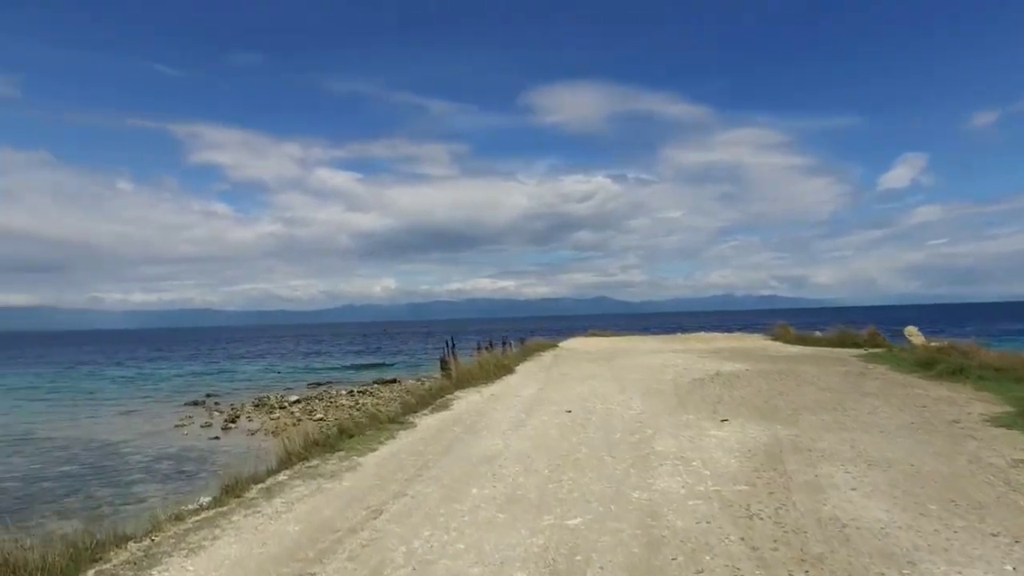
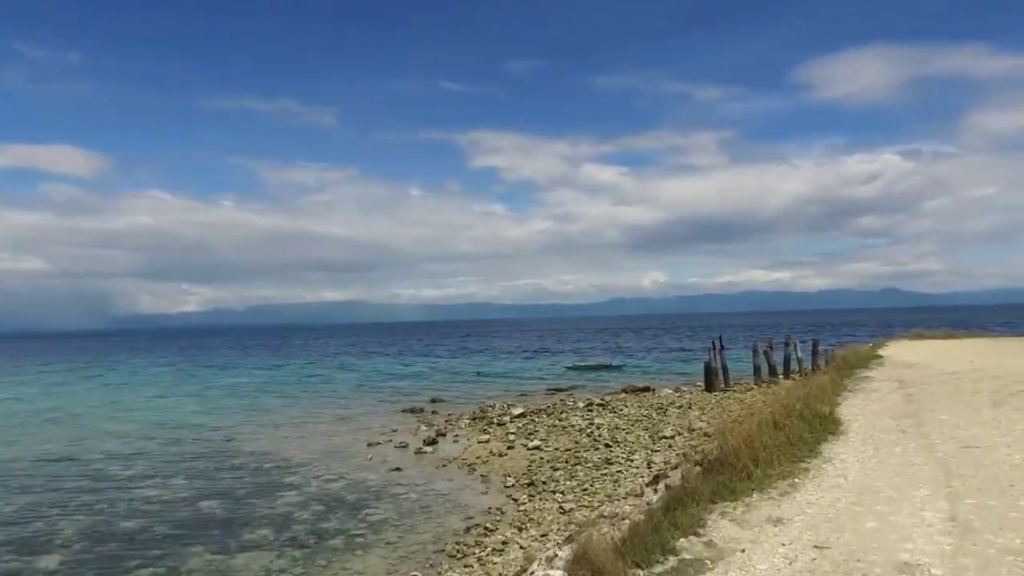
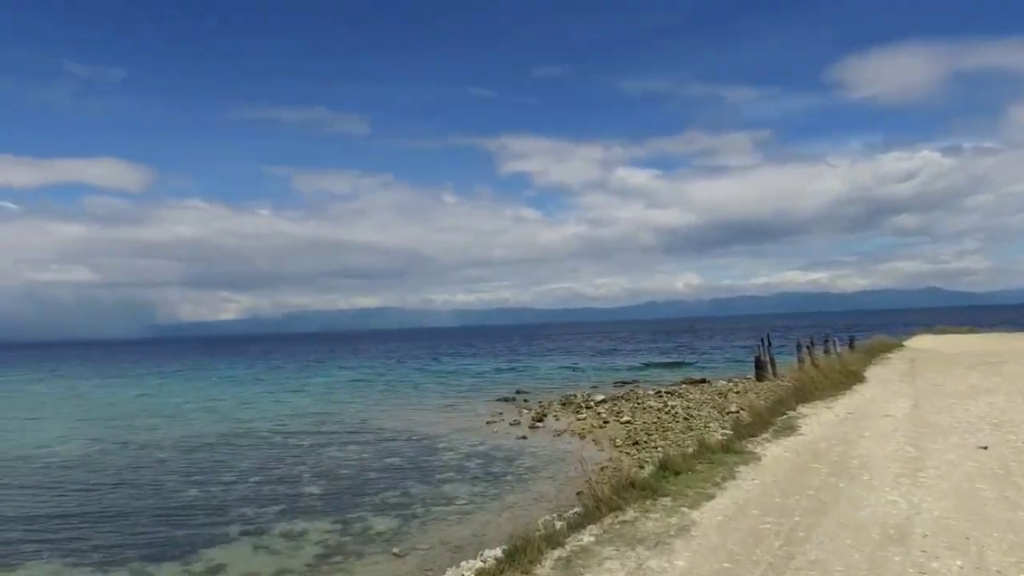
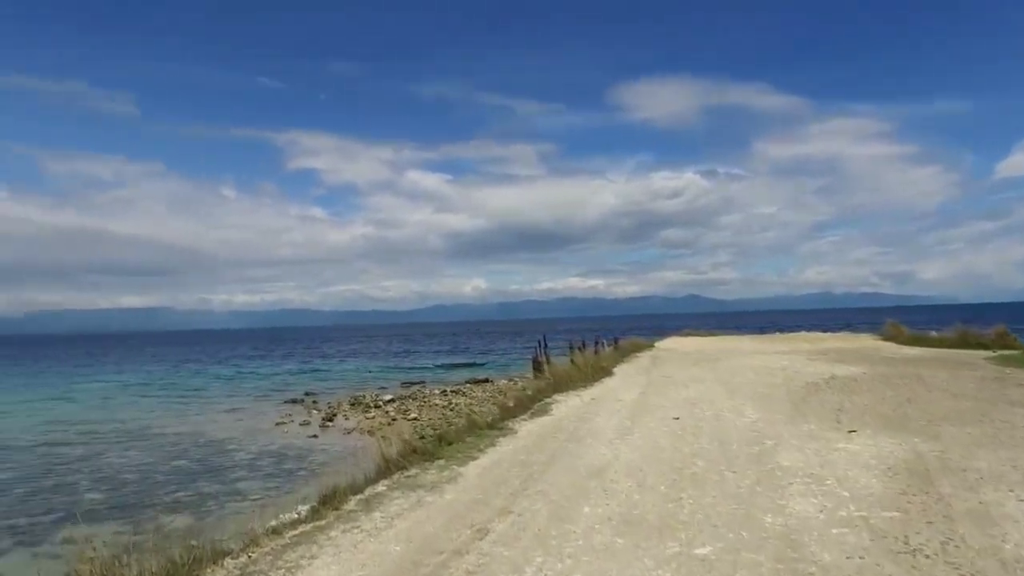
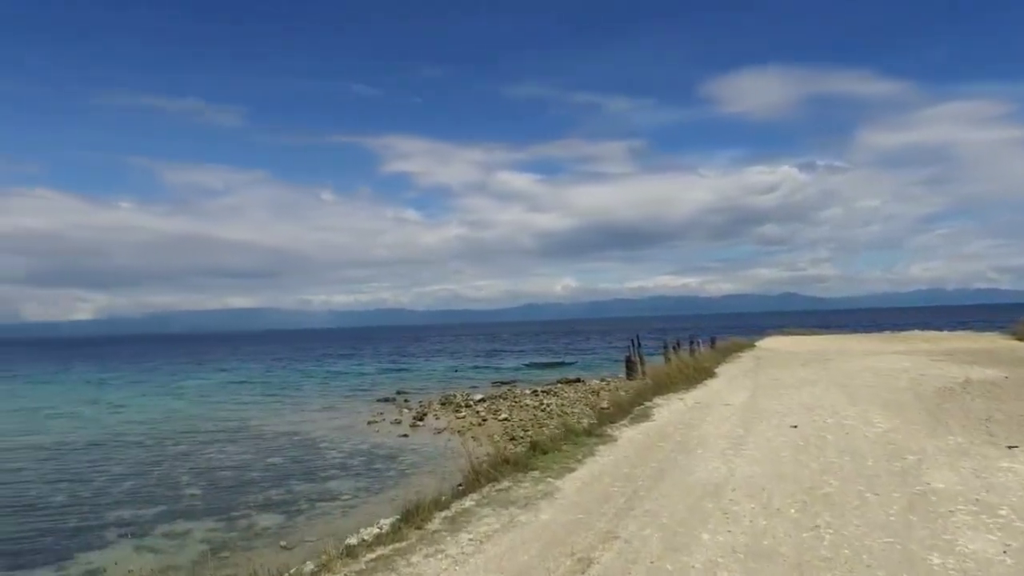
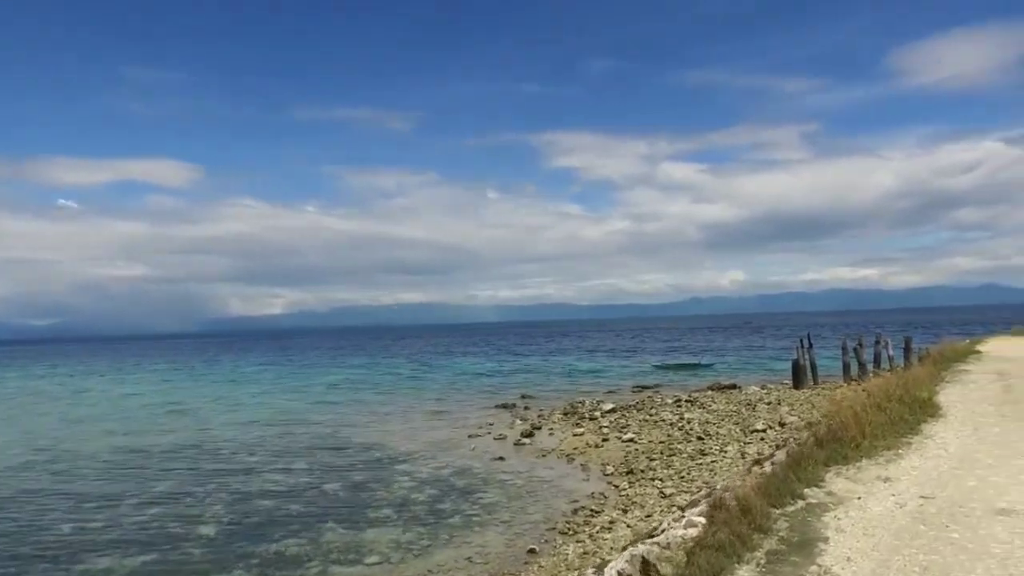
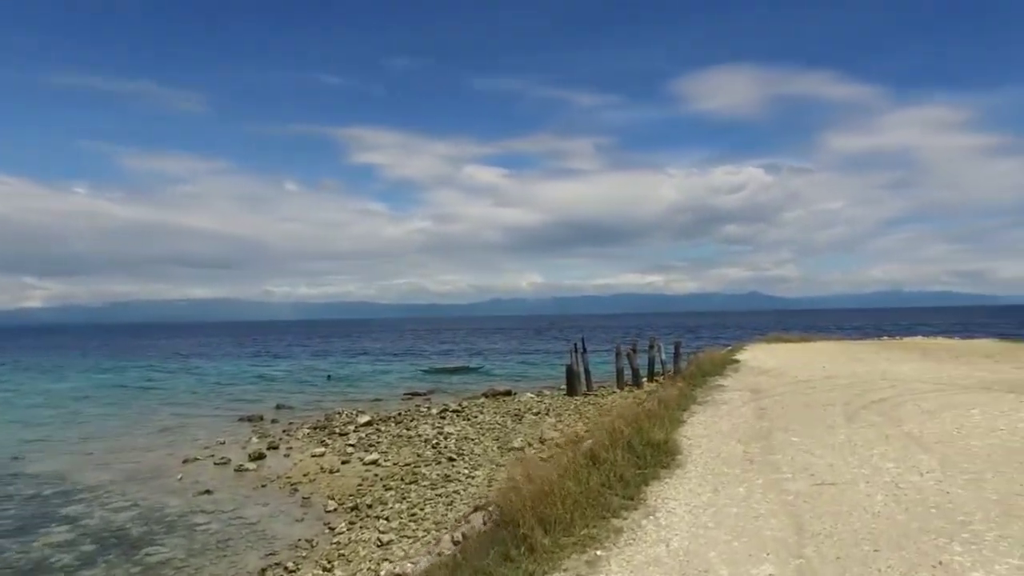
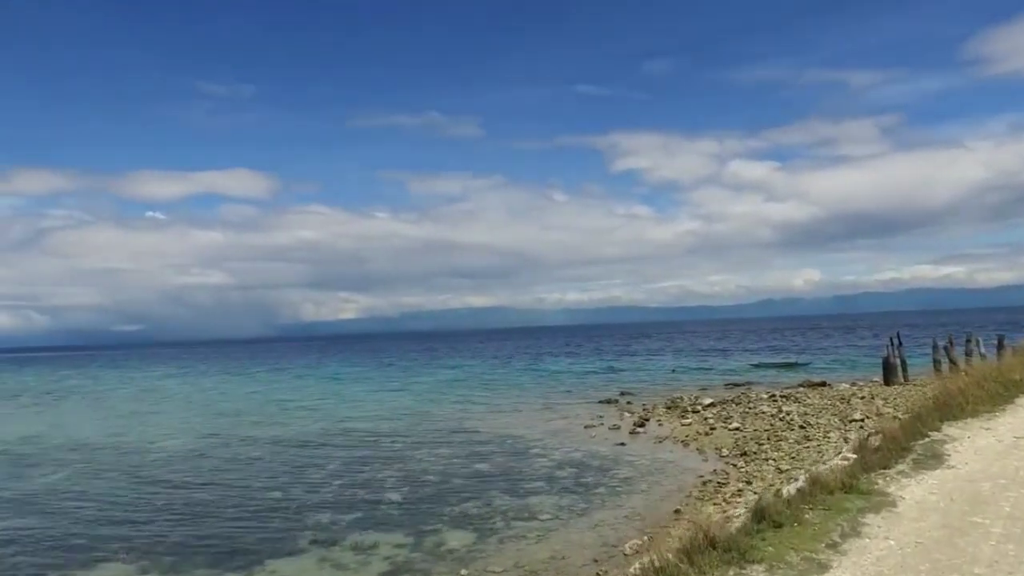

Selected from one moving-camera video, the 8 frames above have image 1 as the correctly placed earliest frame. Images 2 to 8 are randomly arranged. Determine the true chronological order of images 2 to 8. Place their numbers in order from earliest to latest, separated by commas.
4, 5, 3, 8, 6, 2, 7
